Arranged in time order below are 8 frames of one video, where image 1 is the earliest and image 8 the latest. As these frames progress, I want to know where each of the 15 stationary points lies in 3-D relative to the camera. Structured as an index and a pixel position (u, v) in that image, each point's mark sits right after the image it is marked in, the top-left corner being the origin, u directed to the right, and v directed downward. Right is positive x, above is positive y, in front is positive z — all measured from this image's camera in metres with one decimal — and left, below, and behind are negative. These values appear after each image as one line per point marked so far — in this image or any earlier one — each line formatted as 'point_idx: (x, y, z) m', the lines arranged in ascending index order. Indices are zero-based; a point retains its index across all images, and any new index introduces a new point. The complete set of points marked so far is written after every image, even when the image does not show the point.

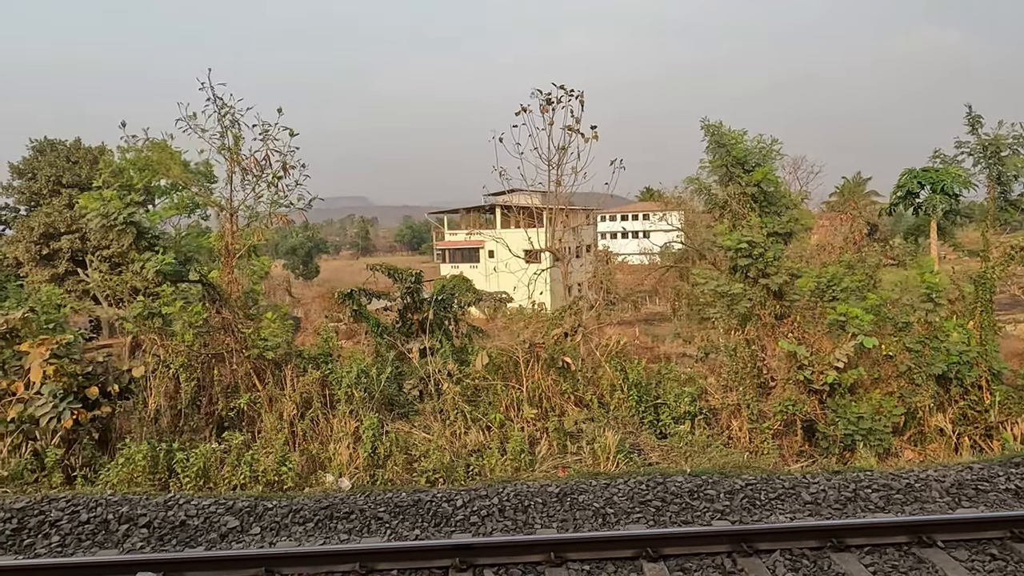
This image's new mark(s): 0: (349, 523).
0: (-0.9, -1.3, +4.3) m
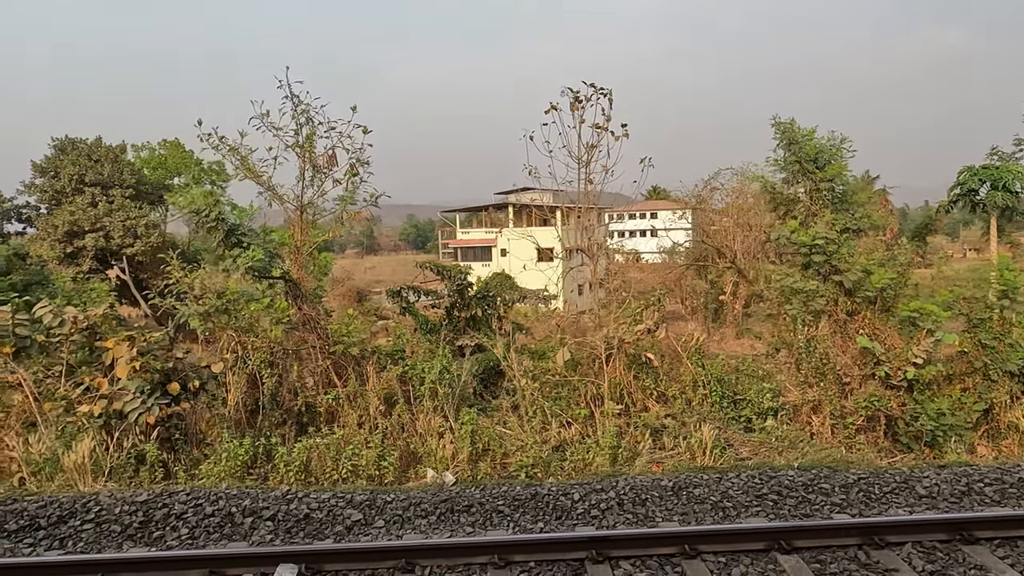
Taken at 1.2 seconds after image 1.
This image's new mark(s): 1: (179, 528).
0: (-0.2, -1.3, +4.4) m
1: (-1.8, -1.3, +4.3) m
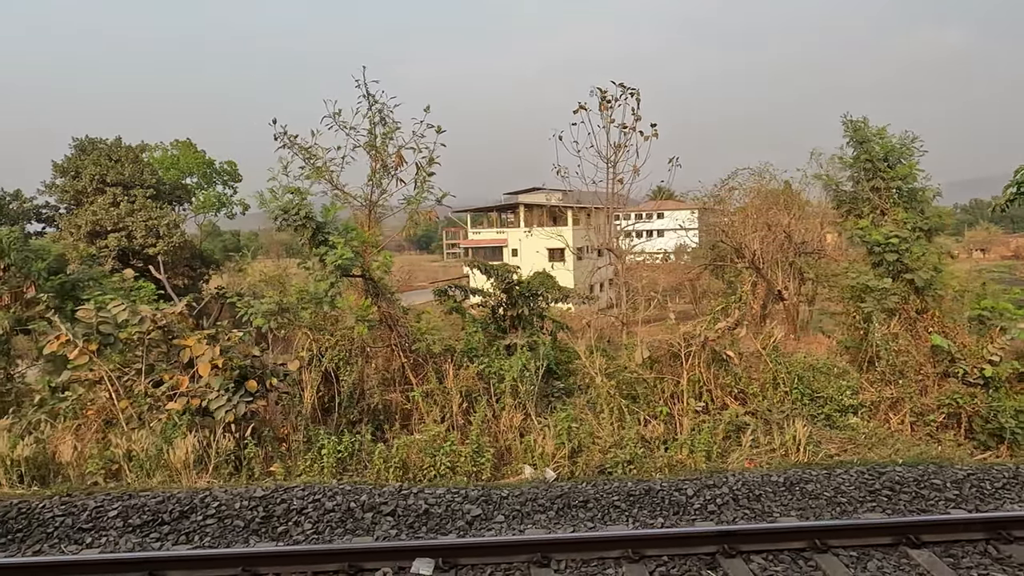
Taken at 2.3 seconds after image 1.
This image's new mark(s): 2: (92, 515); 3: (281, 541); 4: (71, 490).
0: (+0.4, -1.2, +4.4) m
1: (-1.1, -1.3, +4.3) m
2: (-2.3, -1.2, +4.4) m
3: (-1.2, -1.3, +4.1) m
4: (-2.6, -1.2, +4.8) m
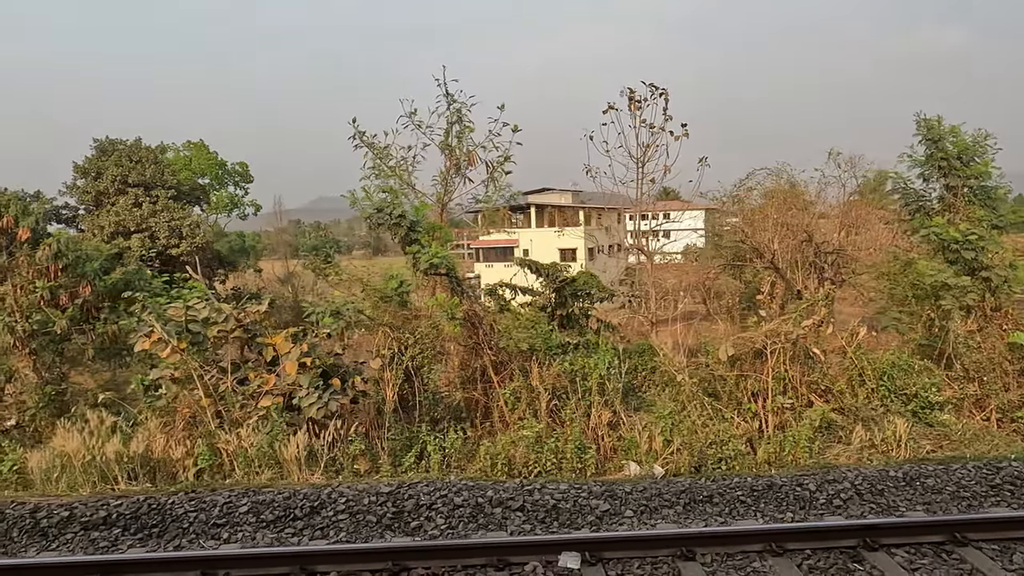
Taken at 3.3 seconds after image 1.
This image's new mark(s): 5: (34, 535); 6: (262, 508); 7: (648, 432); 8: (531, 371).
0: (+1.1, -1.2, +4.4) m
1: (-0.4, -1.2, +4.3) m
2: (-1.6, -1.2, +4.4) m
3: (-0.5, -1.3, +4.2) m
4: (-1.9, -1.2, +4.9) m
5: (-2.5, -1.3, +4.2) m
6: (-1.4, -1.2, +4.4) m
7: (+1.0, -1.1, +5.8) m
8: (+0.2, -0.7, +6.8) m
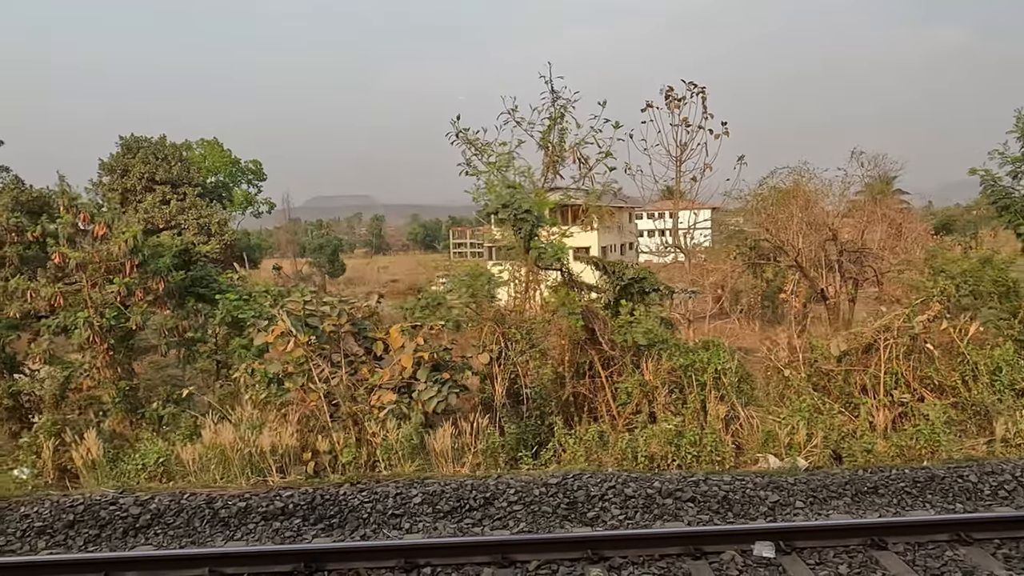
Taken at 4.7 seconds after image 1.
0: (+2.1, -1.2, +4.5) m
1: (+0.5, -1.2, +4.4) m
2: (-0.6, -1.2, +4.4) m
3: (+0.5, -1.3, +4.2) m
4: (-1.0, -1.2, +4.9) m
5: (-1.6, -1.3, +4.3) m
6: (-0.4, -1.2, +4.5) m
7: (+2.0, -1.0, +5.9) m
8: (+1.1, -0.7, +6.9) m
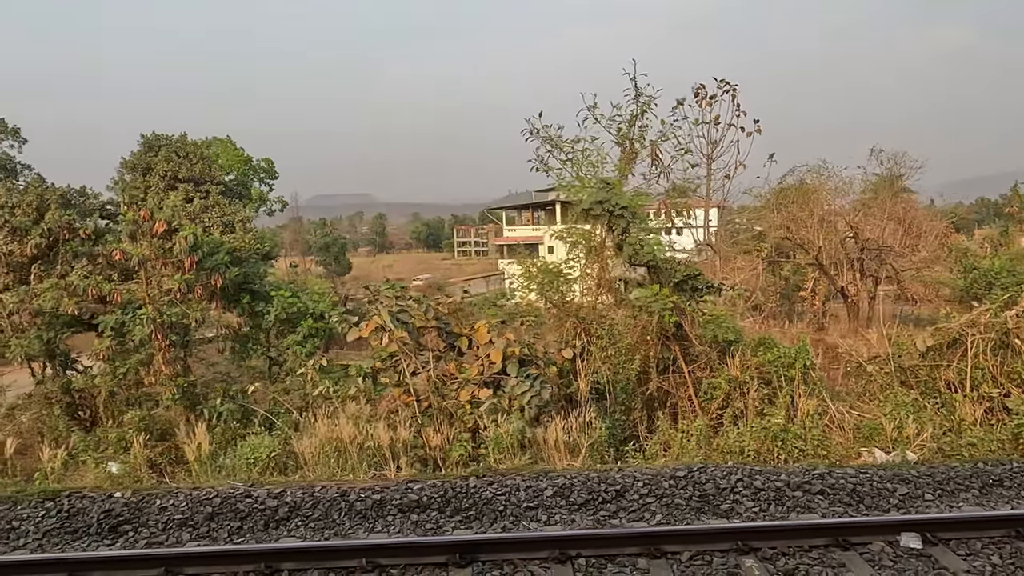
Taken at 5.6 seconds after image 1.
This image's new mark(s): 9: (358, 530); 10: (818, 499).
0: (+2.8, -1.1, +4.5) m
1: (+1.3, -1.2, +4.4) m
2: (+0.1, -1.2, +4.5) m
3: (+1.2, -1.2, +4.2) m
4: (-0.2, -1.1, +4.9) m
5: (-0.8, -1.2, +4.3) m
6: (+0.3, -1.2, +4.5) m
7: (+2.7, -1.0, +5.9) m
8: (+1.9, -0.6, +6.9) m
9: (-0.8, -1.3, +4.2) m
10: (+1.7, -1.2, +4.4) m
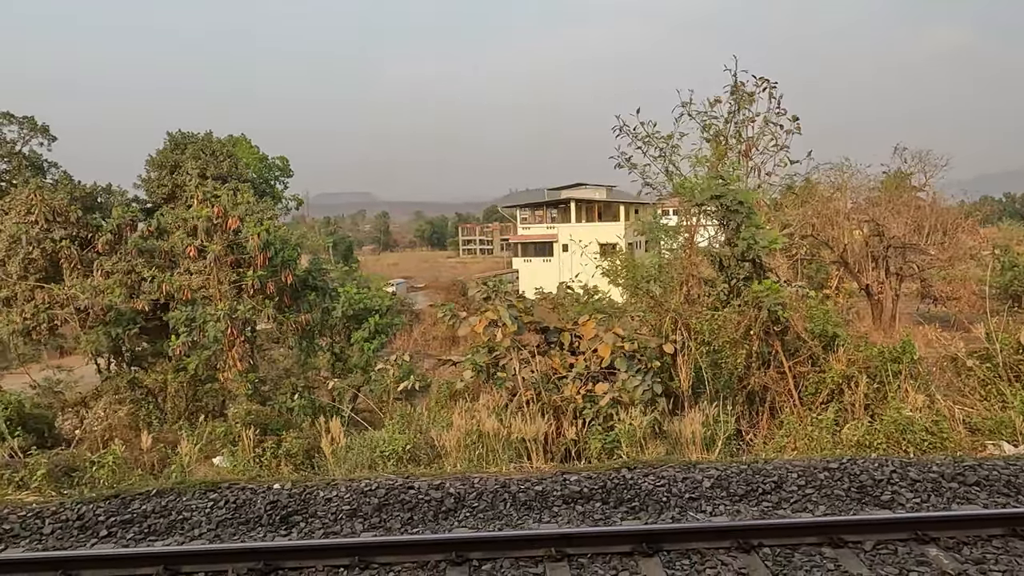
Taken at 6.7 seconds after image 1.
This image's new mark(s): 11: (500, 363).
0: (+3.7, -1.1, +4.5) m
1: (+2.2, -1.1, +4.4) m
2: (+1.0, -1.1, +4.5) m
3: (+2.1, -1.2, +4.3) m
4: (+0.7, -1.1, +5.0) m
5: (+0.1, -1.2, +4.3) m
6: (+1.2, -1.1, +4.5) m
7: (+3.6, -0.9, +6.0) m
8: (+2.8, -0.6, +7.0) m
9: (+0.1, -1.2, +4.2) m
10: (+2.6, -1.1, +4.5) m
11: (0.0, -0.6, +6.6) m
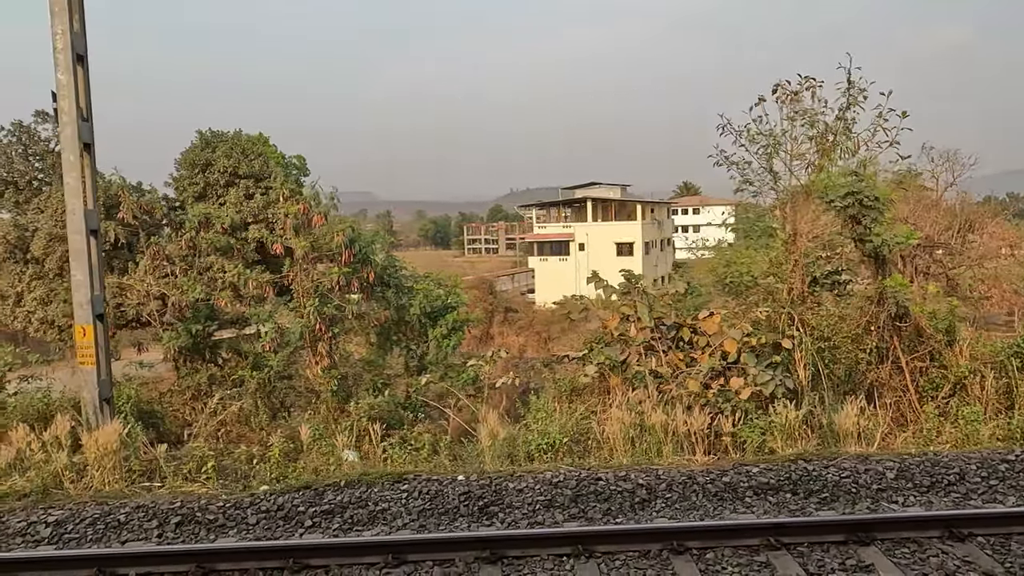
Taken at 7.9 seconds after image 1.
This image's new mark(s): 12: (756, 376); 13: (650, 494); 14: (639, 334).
0: (+4.8, -1.1, +4.6) m
1: (+3.2, -1.1, +4.5) m
2: (+2.1, -1.1, +4.6) m
3: (+3.2, -1.2, +4.3) m
4: (+1.7, -1.1, +5.0) m
5: (+1.1, -1.2, +4.4) m
6: (+2.3, -1.1, +4.6) m
7: (+4.7, -0.9, +6.0) m
8: (+3.8, -0.5, +7.0) m
9: (+1.1, -1.2, +4.2) m
10: (+3.7, -1.1, +4.5) m
11: (+1.0, -0.6, +6.7) m
12: (+1.9, -0.7, +6.3) m
13: (+0.8, -1.1, +4.4) m
14: (+1.0, -0.4, +6.6) m
